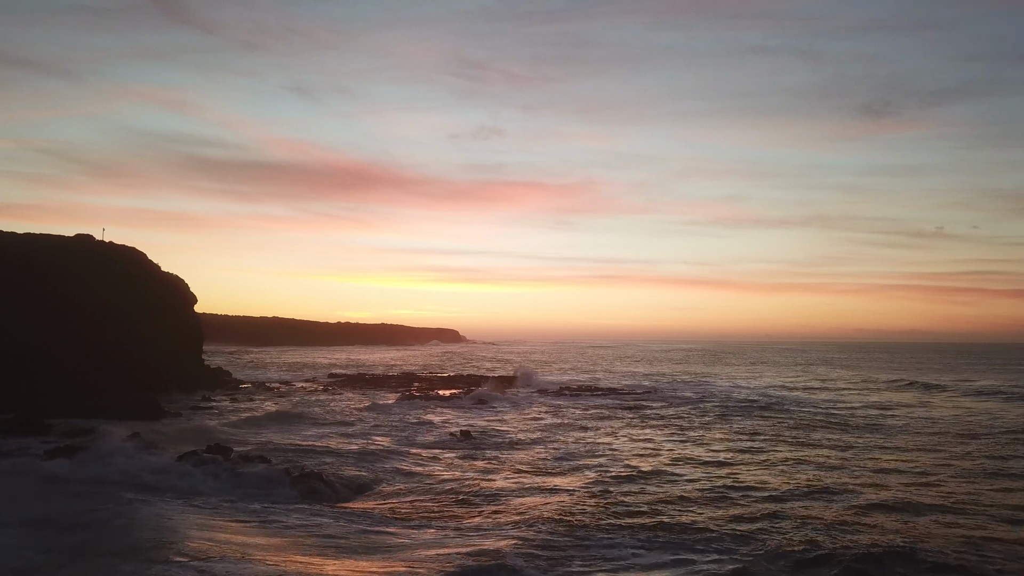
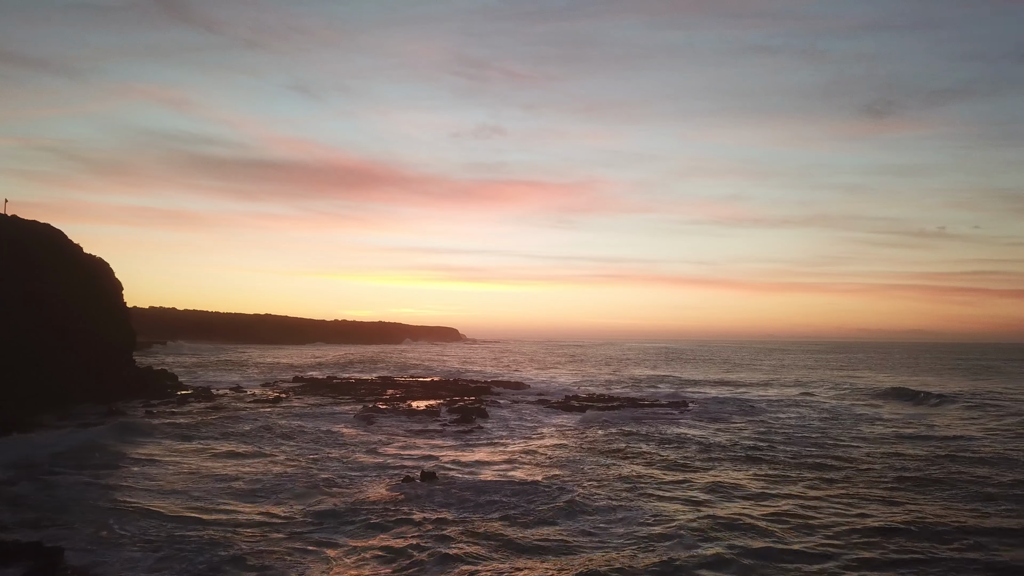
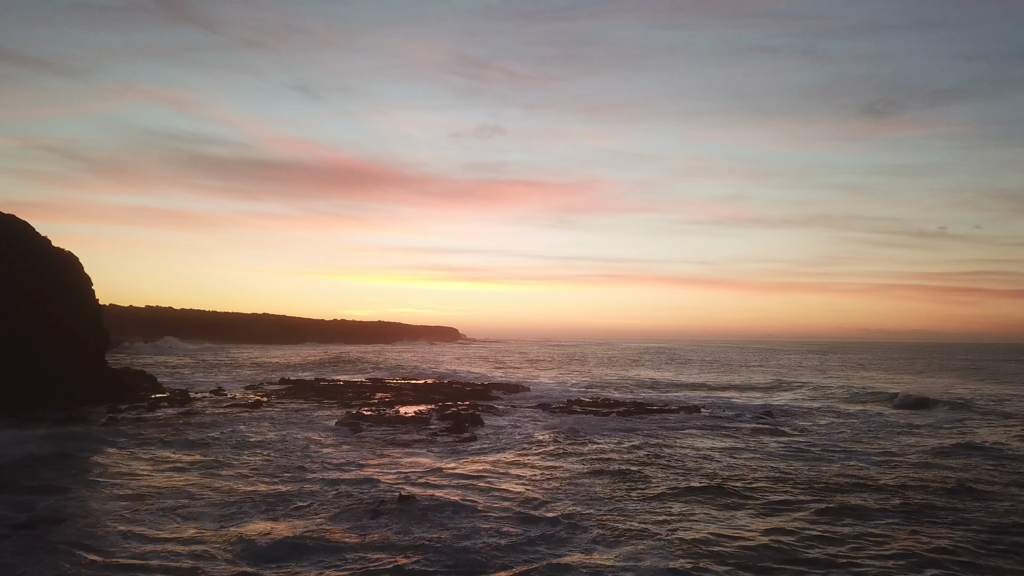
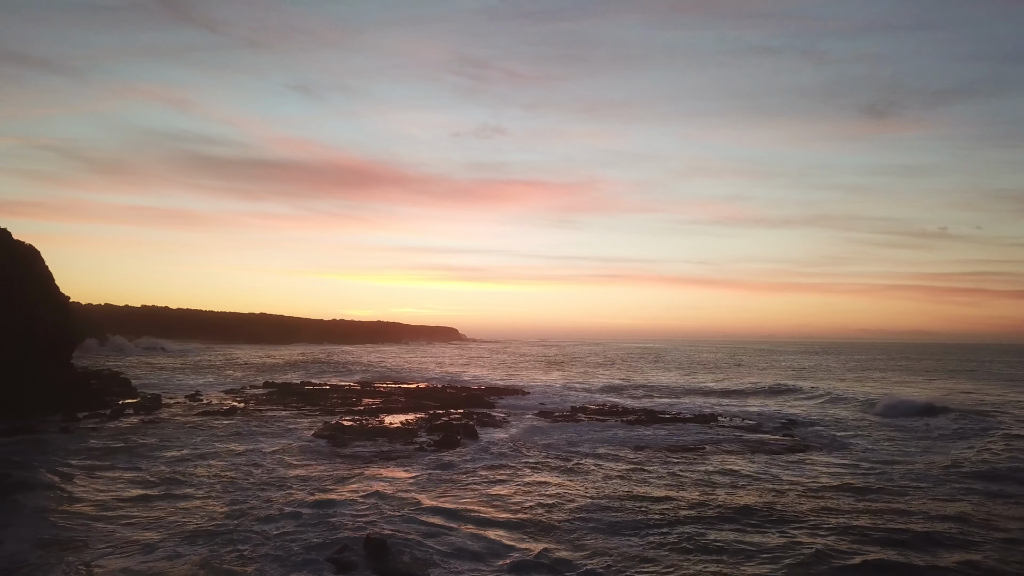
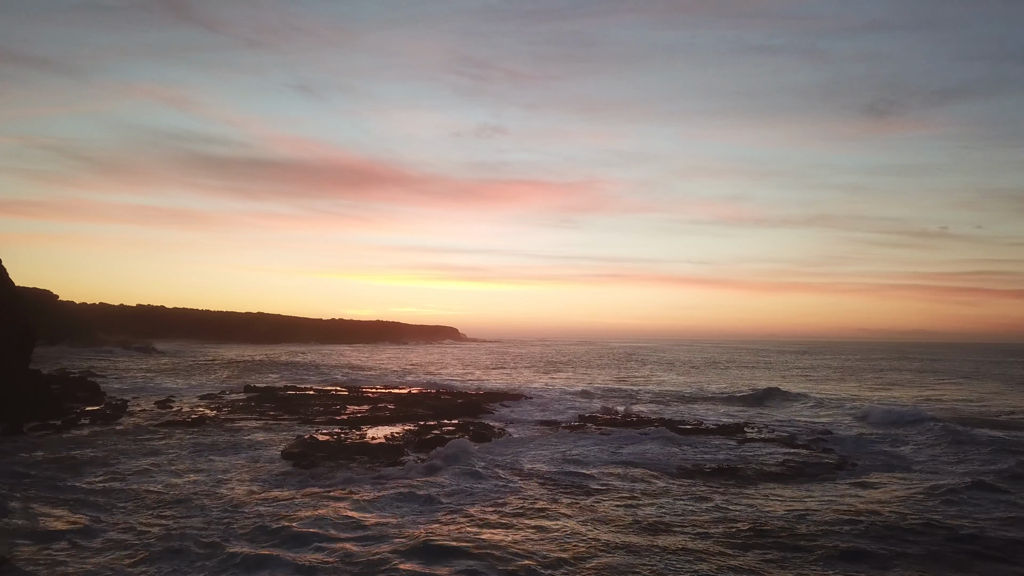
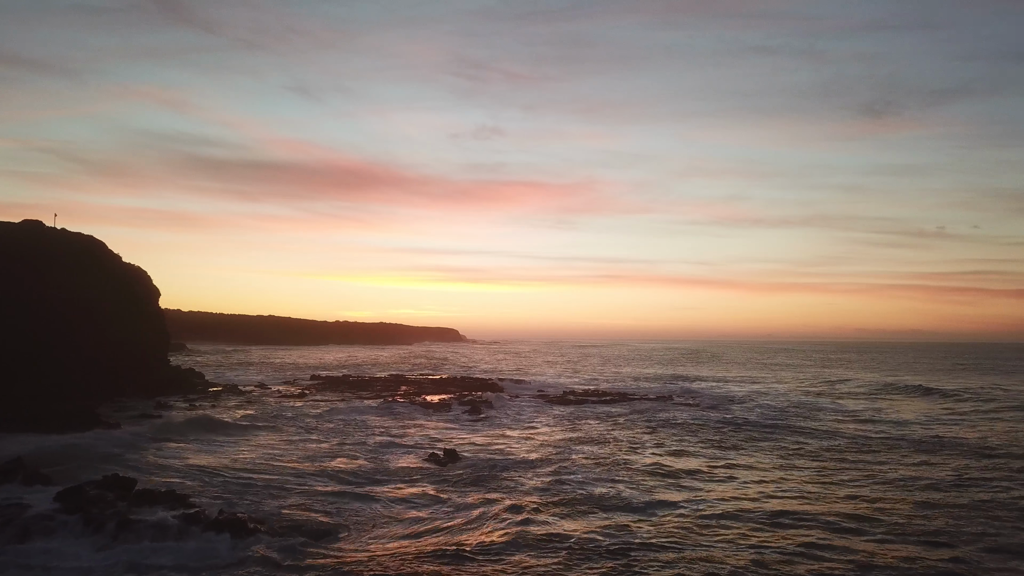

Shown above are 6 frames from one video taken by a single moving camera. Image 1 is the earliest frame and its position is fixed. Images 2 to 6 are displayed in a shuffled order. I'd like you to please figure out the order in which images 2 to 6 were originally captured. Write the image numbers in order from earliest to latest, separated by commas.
6, 2, 3, 4, 5
